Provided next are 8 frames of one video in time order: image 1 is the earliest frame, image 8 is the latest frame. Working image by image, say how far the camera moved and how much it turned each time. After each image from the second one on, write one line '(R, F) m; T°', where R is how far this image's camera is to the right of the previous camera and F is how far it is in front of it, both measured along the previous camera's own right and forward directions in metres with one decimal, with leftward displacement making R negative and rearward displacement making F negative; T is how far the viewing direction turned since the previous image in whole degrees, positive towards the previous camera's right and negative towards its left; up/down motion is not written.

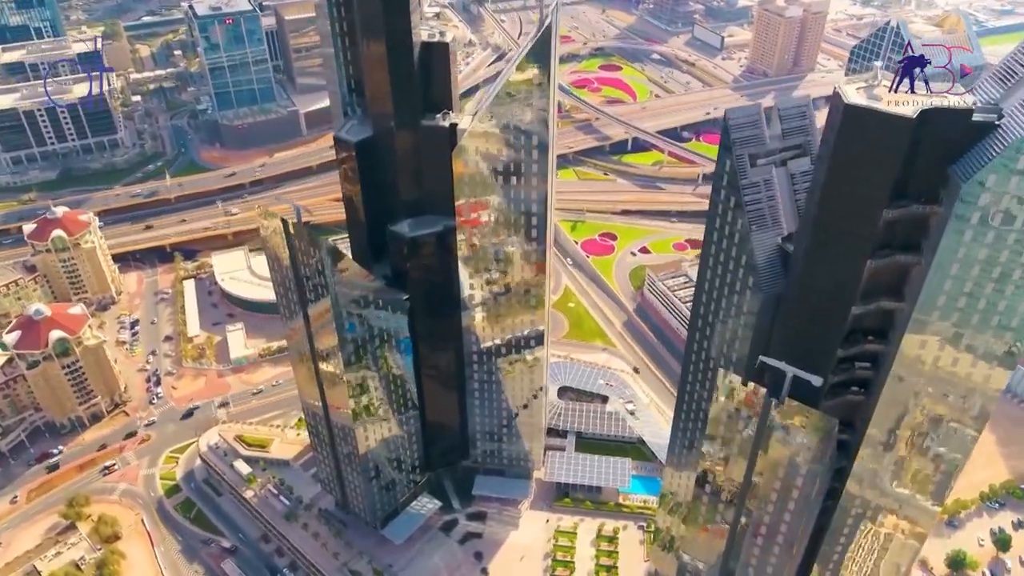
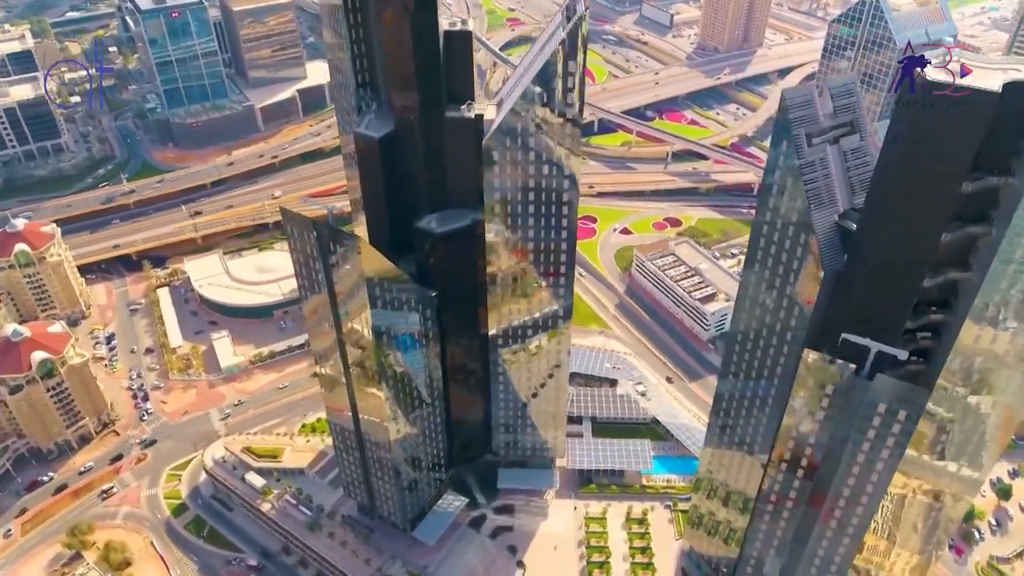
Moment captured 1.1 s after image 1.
(-20.0, +3.1) m; +5°
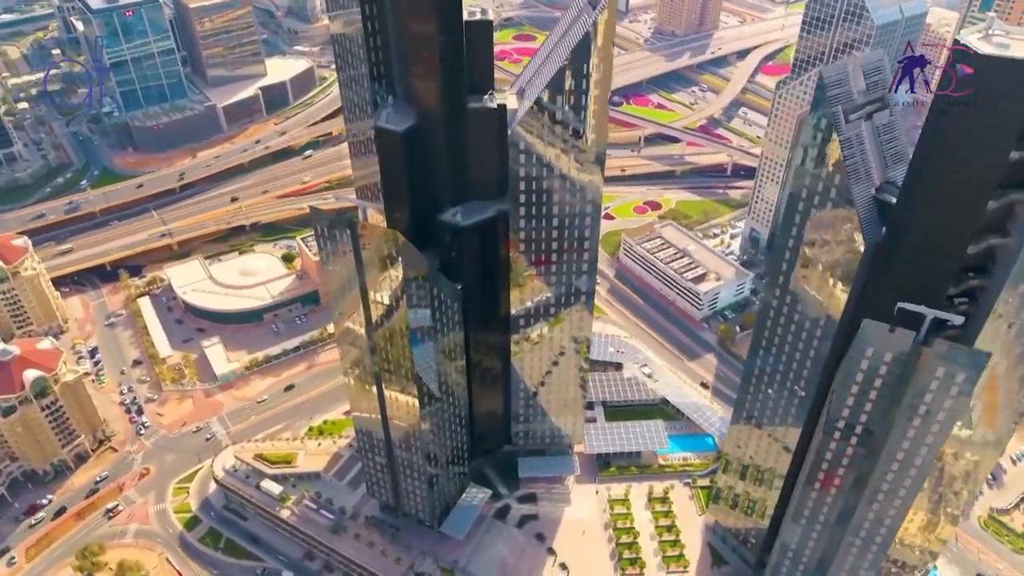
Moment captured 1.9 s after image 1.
(-16.9, +0.7) m; +4°
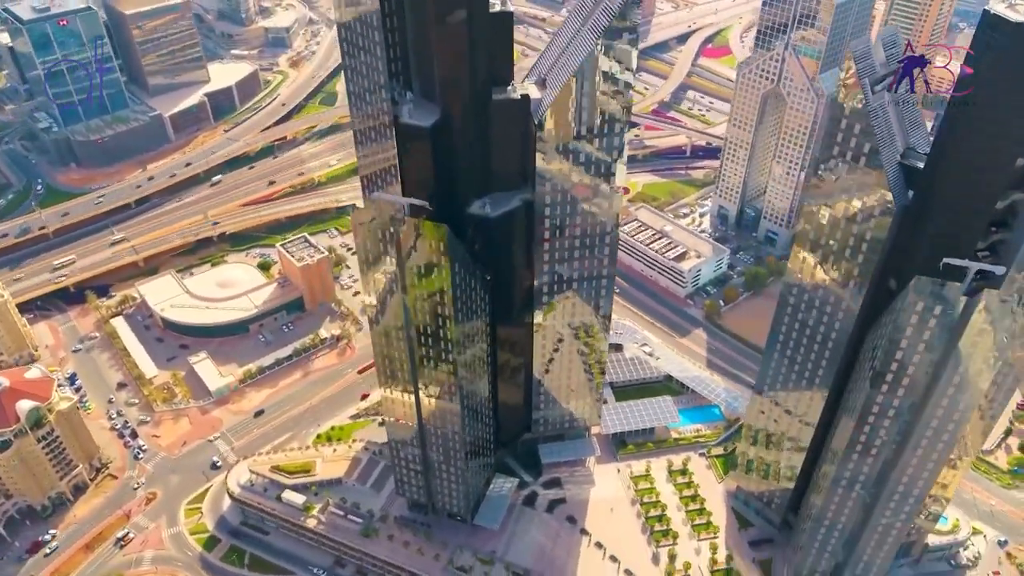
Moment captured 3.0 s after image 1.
(-21.8, -0.7) m; +5°
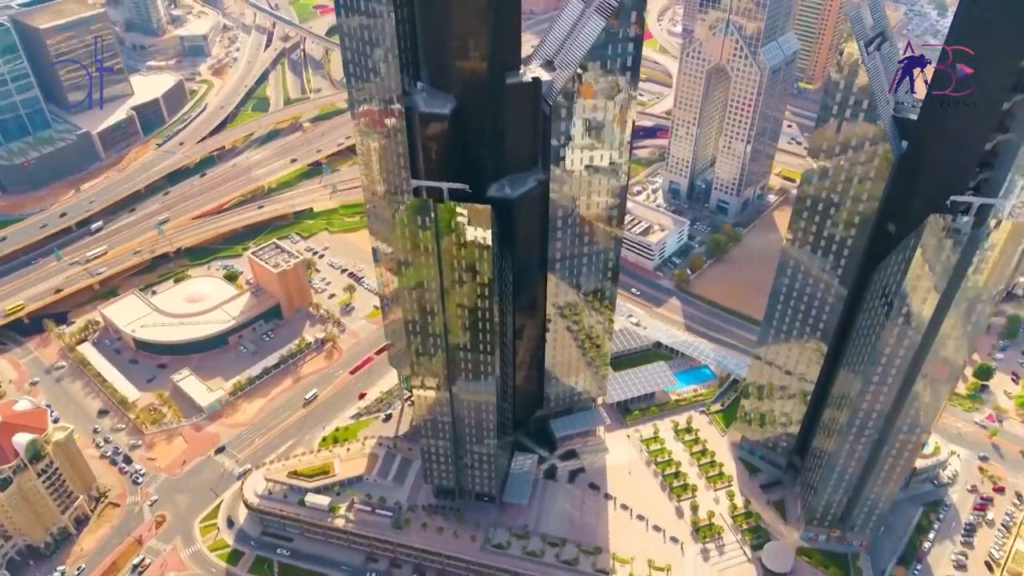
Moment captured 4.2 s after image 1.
(-24.8, -3.5) m; +7°
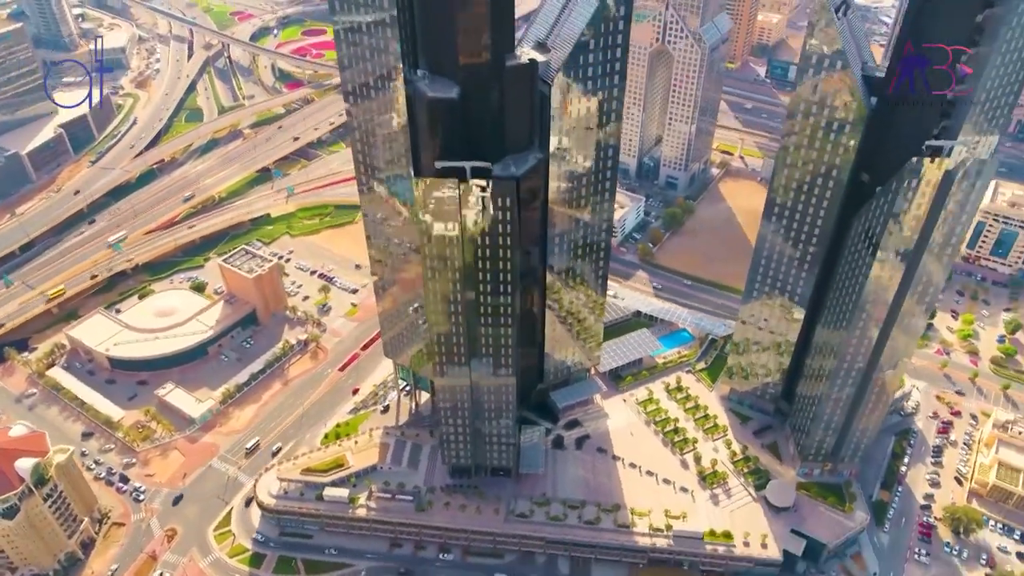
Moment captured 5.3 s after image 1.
(-21.8, -5.5) m; +6°
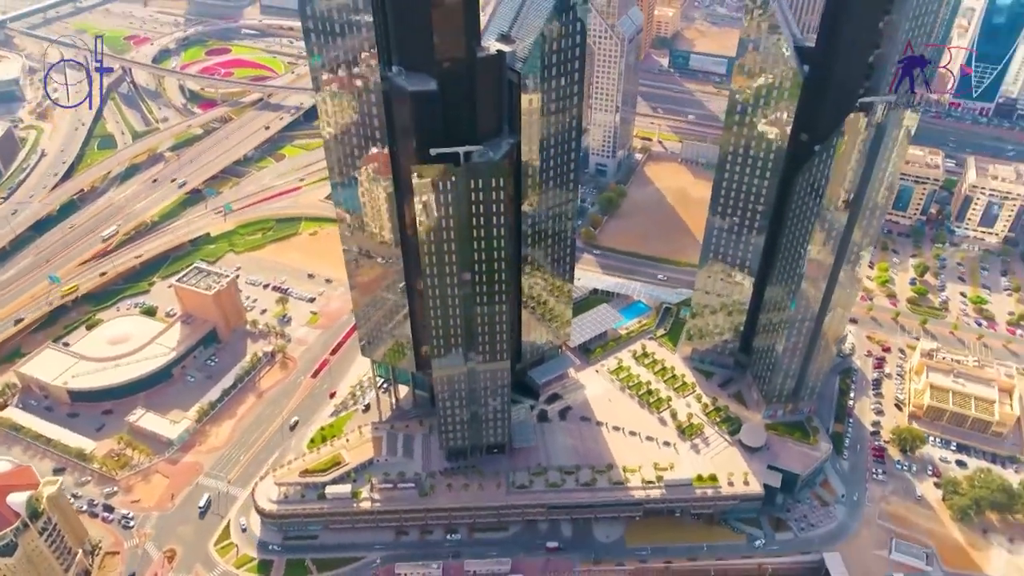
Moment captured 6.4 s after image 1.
(-20.4, -8.1) m; +7°
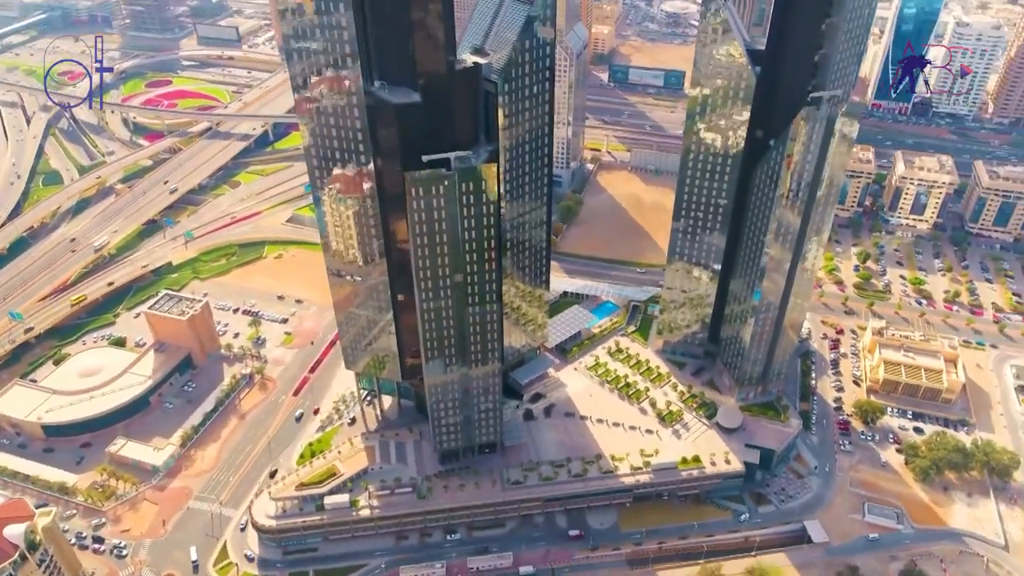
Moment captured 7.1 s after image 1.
(-12.2, -7.1) m; +5°
